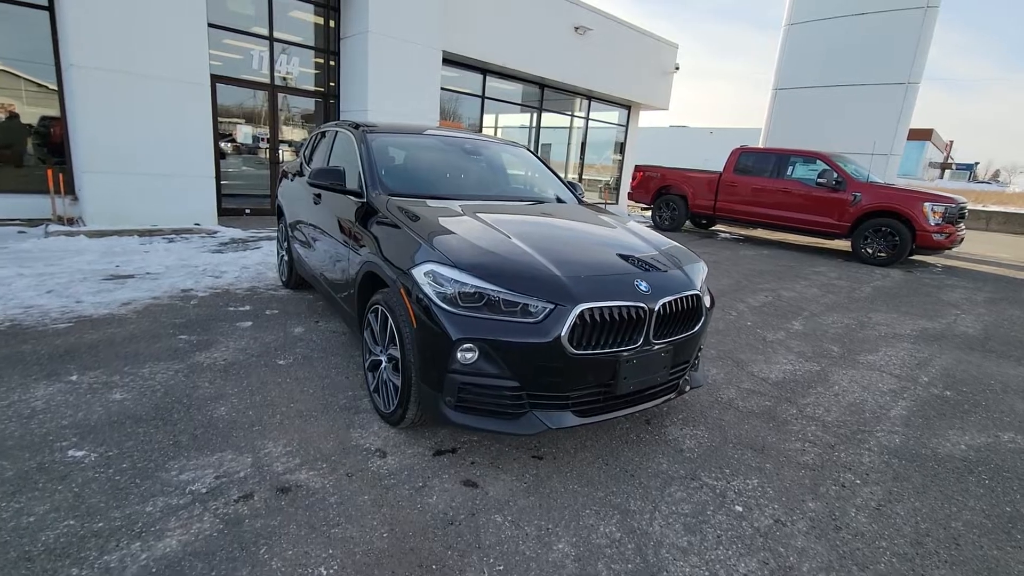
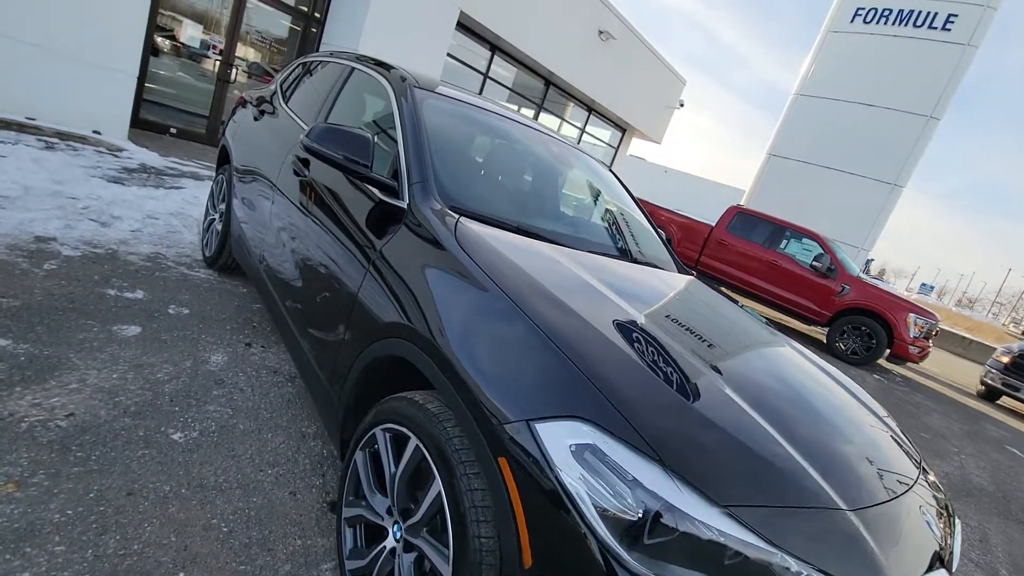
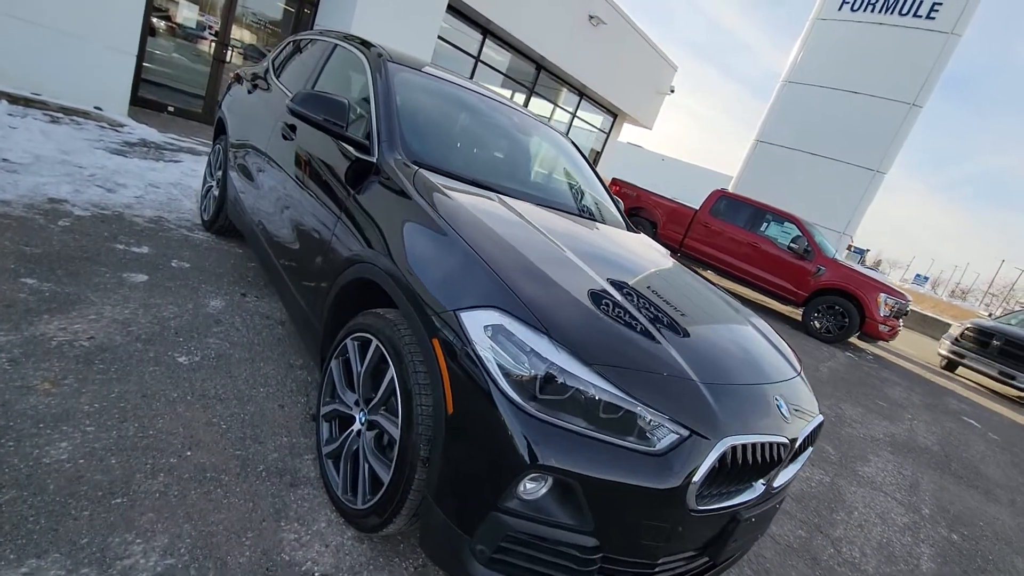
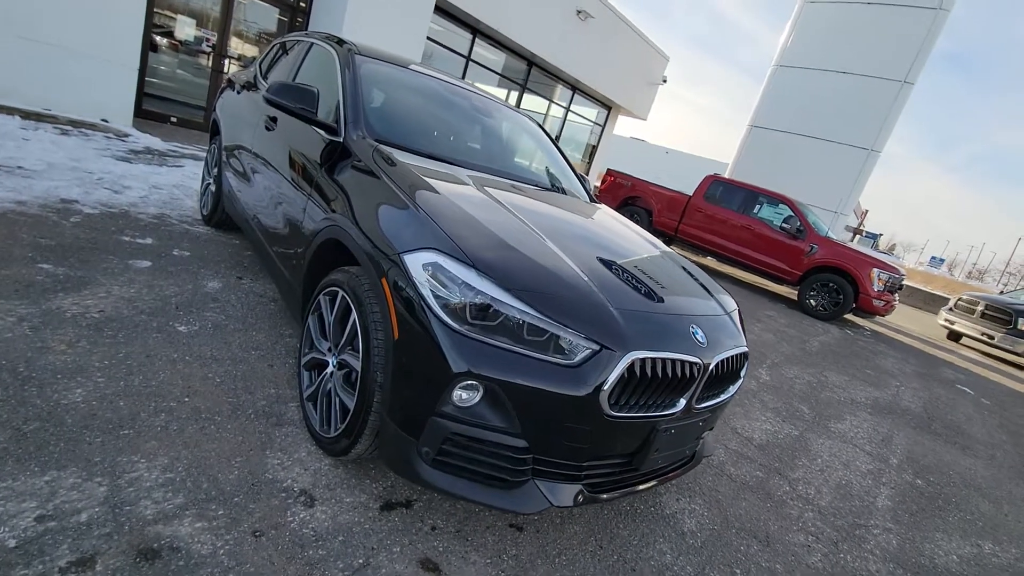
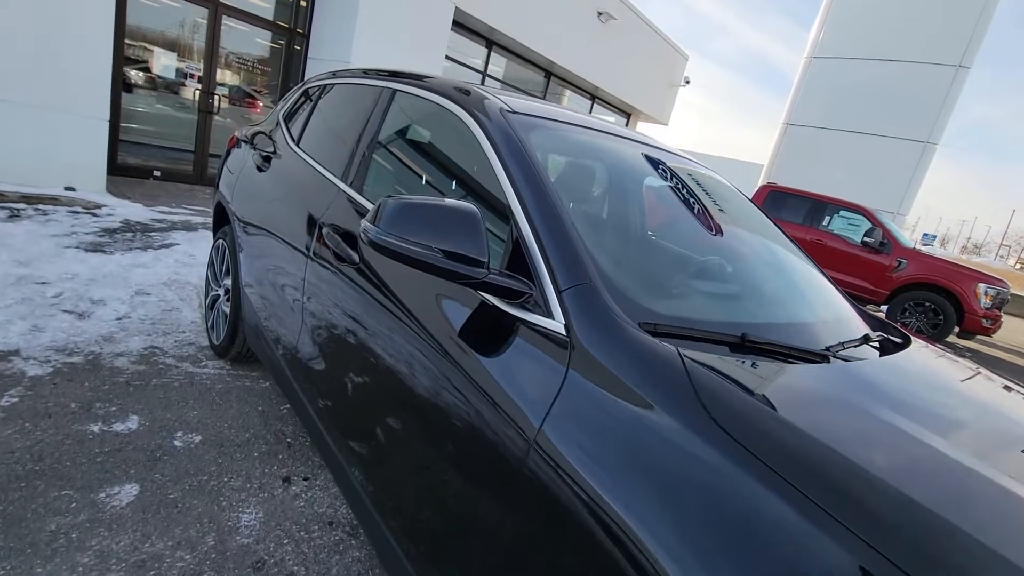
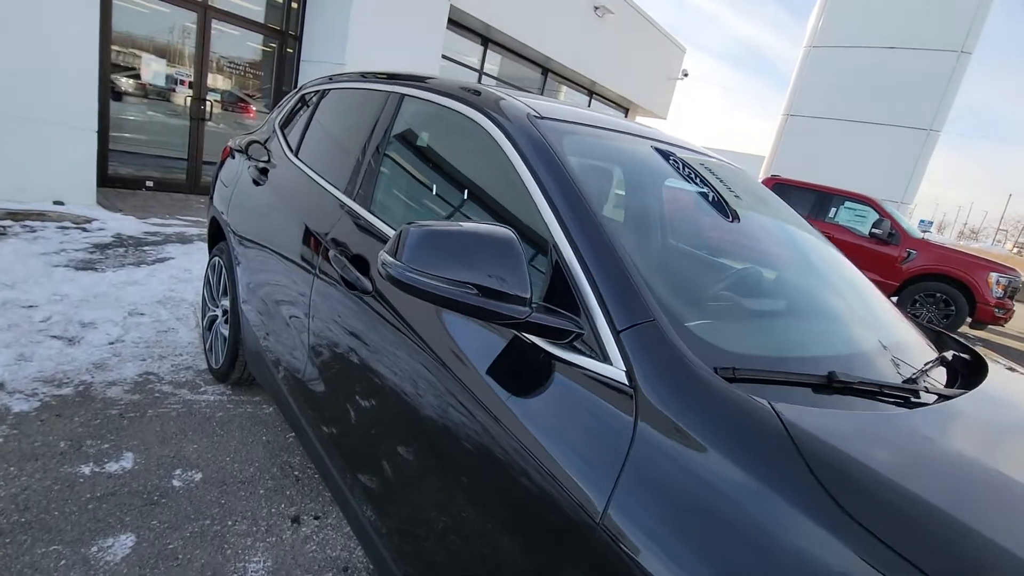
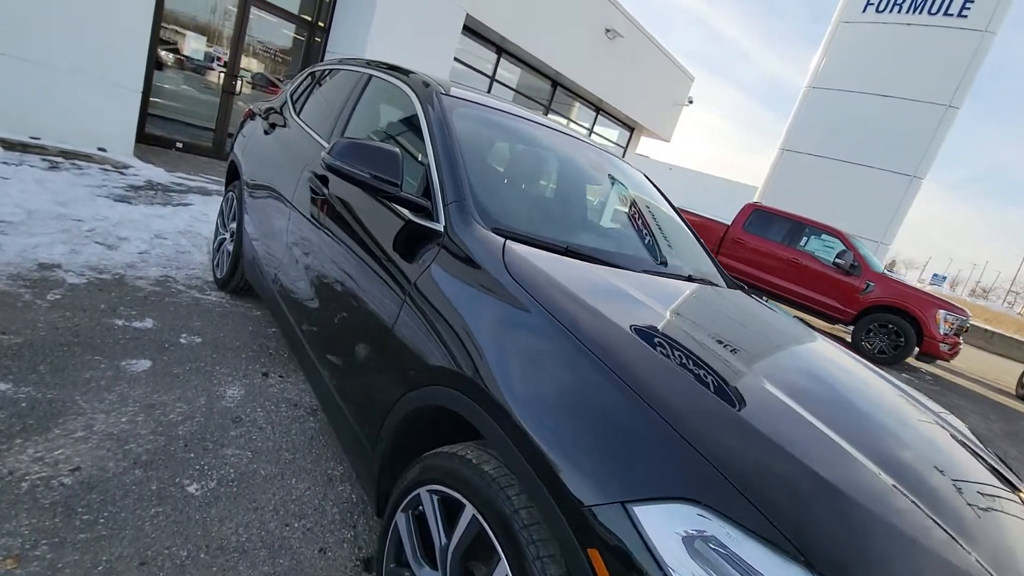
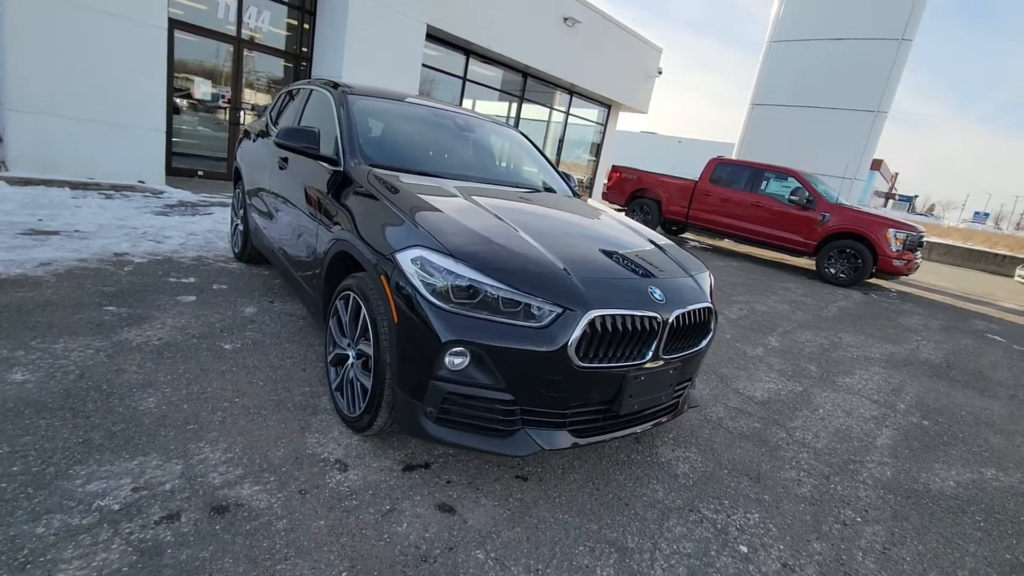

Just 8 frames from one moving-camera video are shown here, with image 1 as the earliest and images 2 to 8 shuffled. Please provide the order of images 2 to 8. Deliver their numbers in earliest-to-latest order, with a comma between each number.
8, 4, 3, 2, 7, 5, 6
